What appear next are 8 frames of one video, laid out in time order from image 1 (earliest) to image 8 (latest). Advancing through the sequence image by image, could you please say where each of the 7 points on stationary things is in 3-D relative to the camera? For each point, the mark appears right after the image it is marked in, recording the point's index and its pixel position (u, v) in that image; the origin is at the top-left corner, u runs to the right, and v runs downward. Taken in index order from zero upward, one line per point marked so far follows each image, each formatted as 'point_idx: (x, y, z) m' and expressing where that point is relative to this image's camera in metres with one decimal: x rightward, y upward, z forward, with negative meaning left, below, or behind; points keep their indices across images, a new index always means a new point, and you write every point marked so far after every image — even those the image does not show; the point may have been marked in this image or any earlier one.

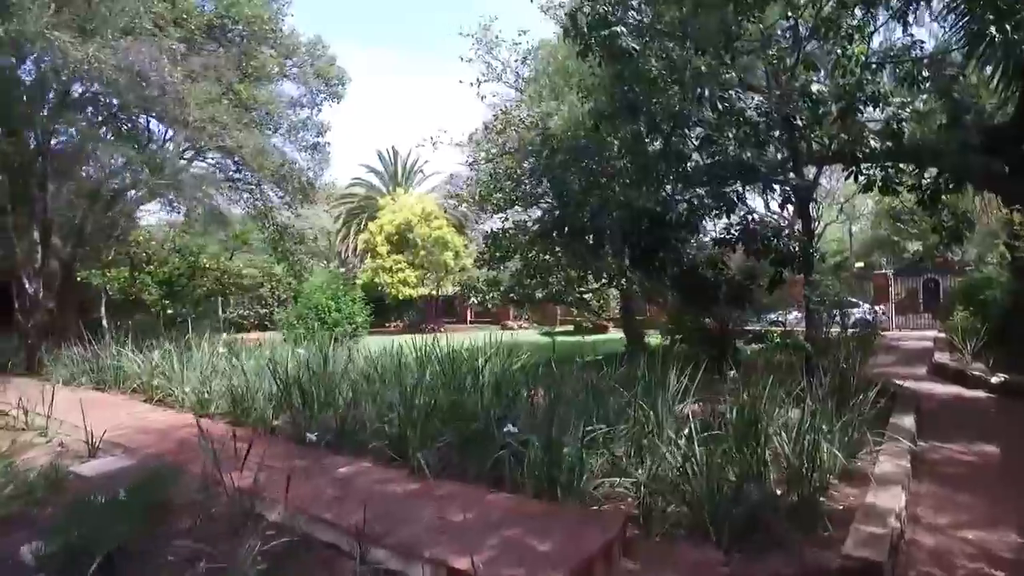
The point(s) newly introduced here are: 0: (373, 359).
0: (-1.2, -0.7, +6.0) m
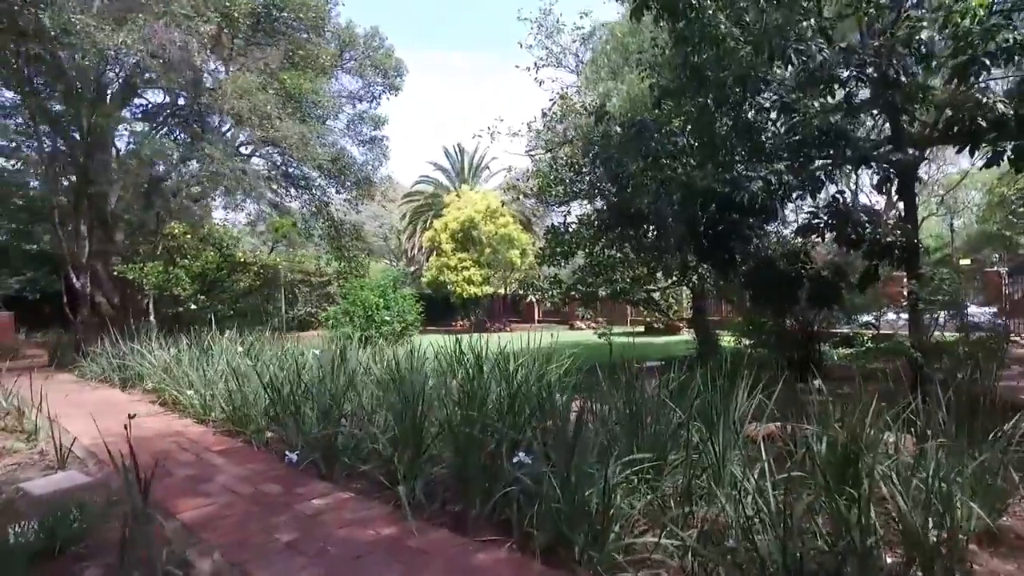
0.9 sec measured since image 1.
0: (-0.9, -0.6, +5.3) m
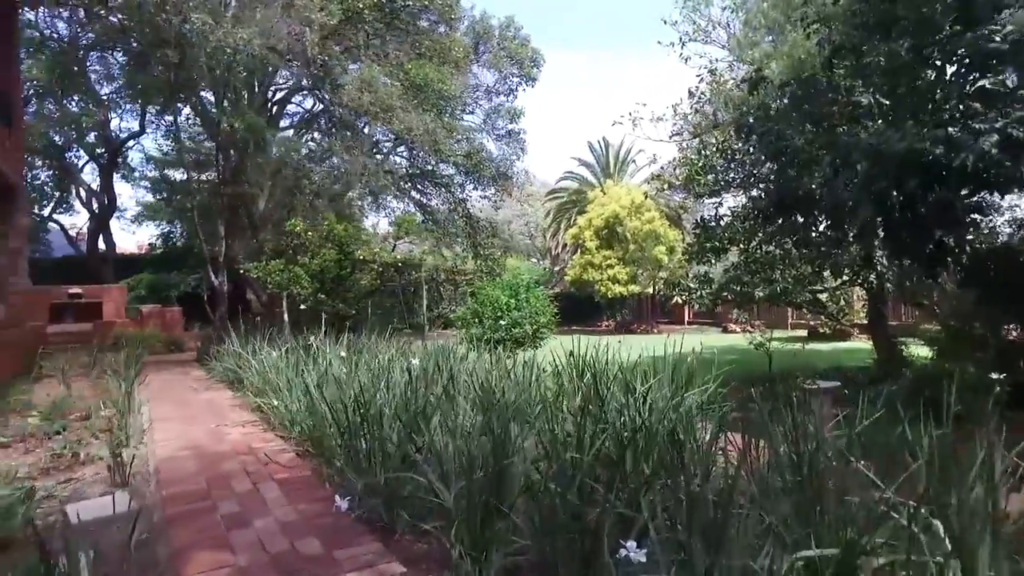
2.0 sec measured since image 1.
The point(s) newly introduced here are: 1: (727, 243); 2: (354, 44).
0: (-0.1, -0.6, +4.5) m
1: (+2.9, +0.6, +9.3) m
2: (-2.6, +3.9, +10.9) m
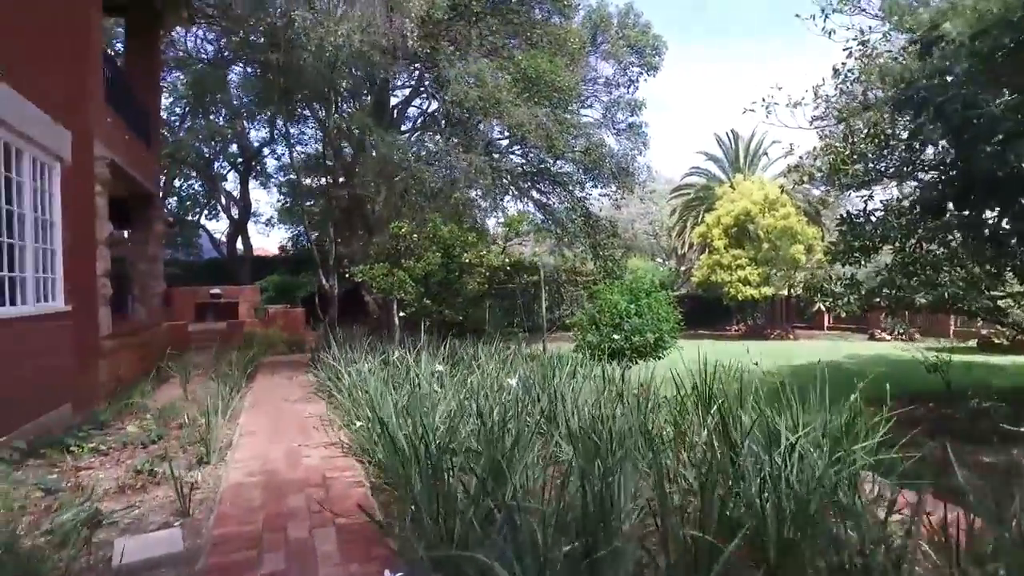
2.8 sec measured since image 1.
0: (+0.6, -0.7, +3.9) m
1: (+4.3, +0.6, +8.0) m
2: (-0.7, +3.9, +10.6) m
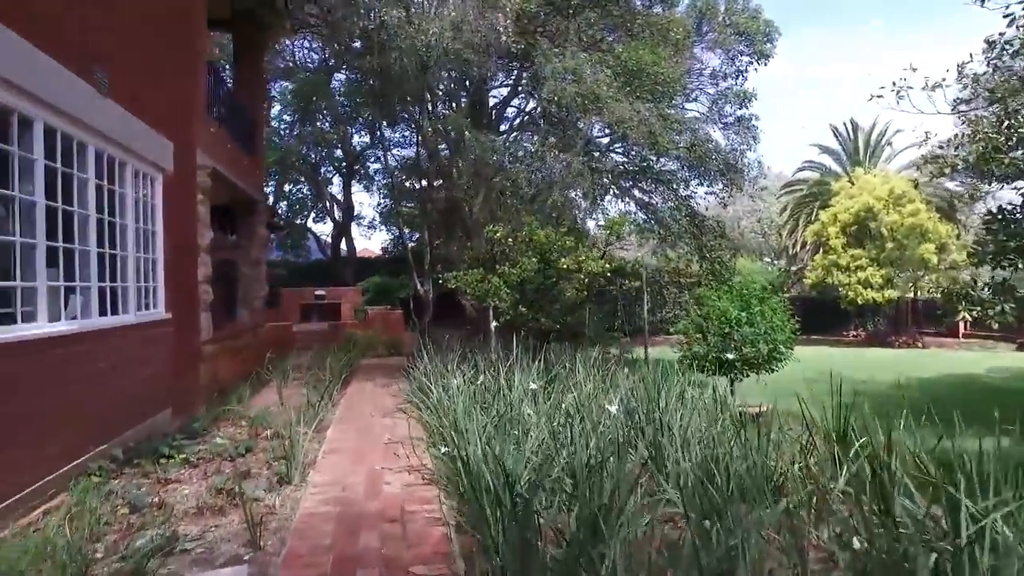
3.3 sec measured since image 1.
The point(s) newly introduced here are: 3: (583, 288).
0: (+1.0, -0.8, +3.3) m
1: (+5.4, +0.5, +6.9) m
2: (+0.7, +3.8, +10.1) m
3: (+0.8, 0.0, +7.9) m
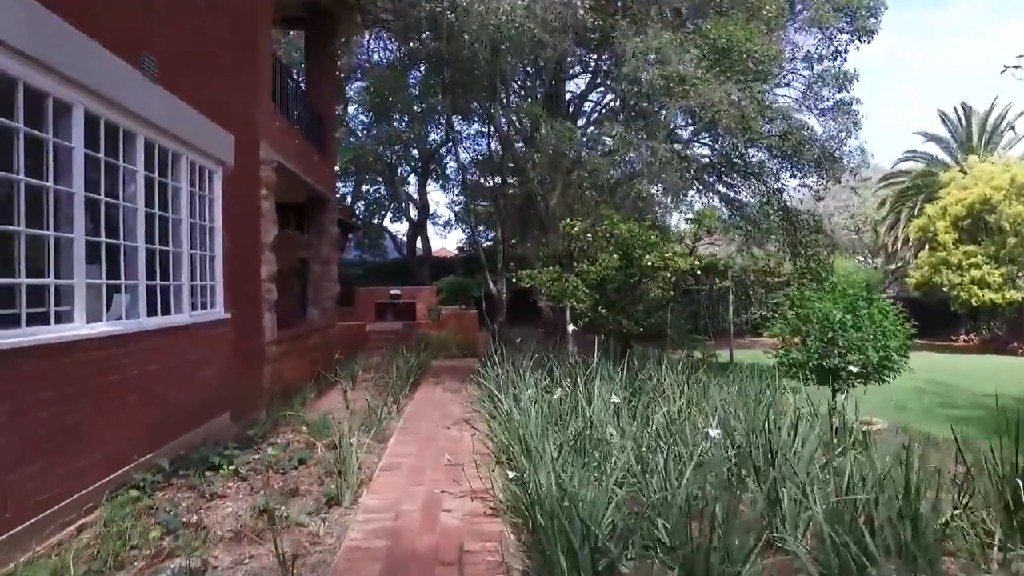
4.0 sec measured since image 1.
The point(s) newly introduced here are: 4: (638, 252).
0: (+1.4, -0.8, +2.6) m
1: (+6.1, +0.5, +5.7) m
2: (+1.8, +3.8, +9.4) m
3: (+1.7, 0.0, +7.2) m
4: (+1.3, +0.4, +7.2) m
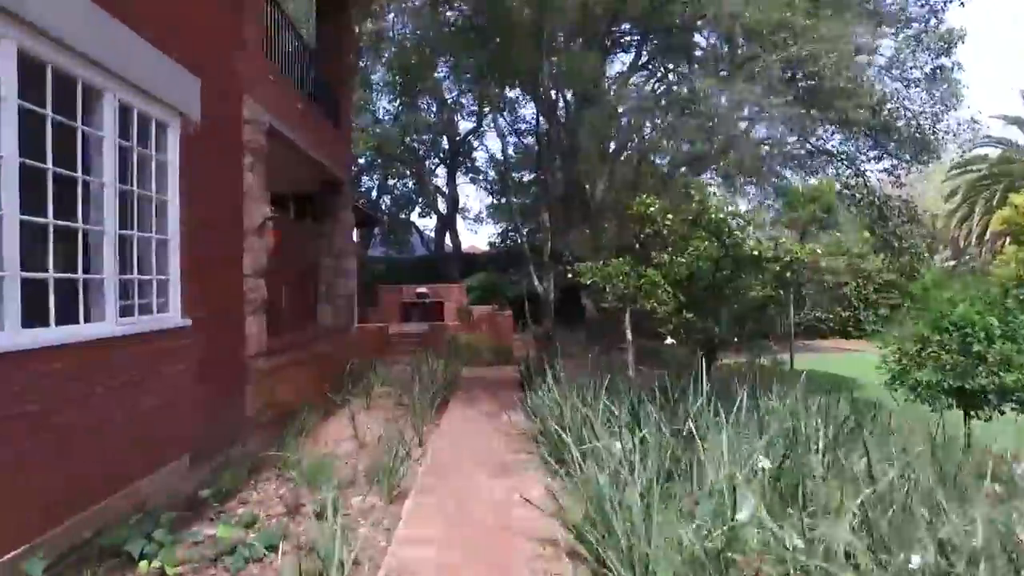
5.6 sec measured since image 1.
0: (+1.6, -0.8, +0.9) m
1: (+6.5, +0.5, +3.8) m
2: (+2.4, +3.8, +7.7) m
3: (+2.1, 0.0, +5.5) m
4: (+1.8, +0.4, +5.5) m
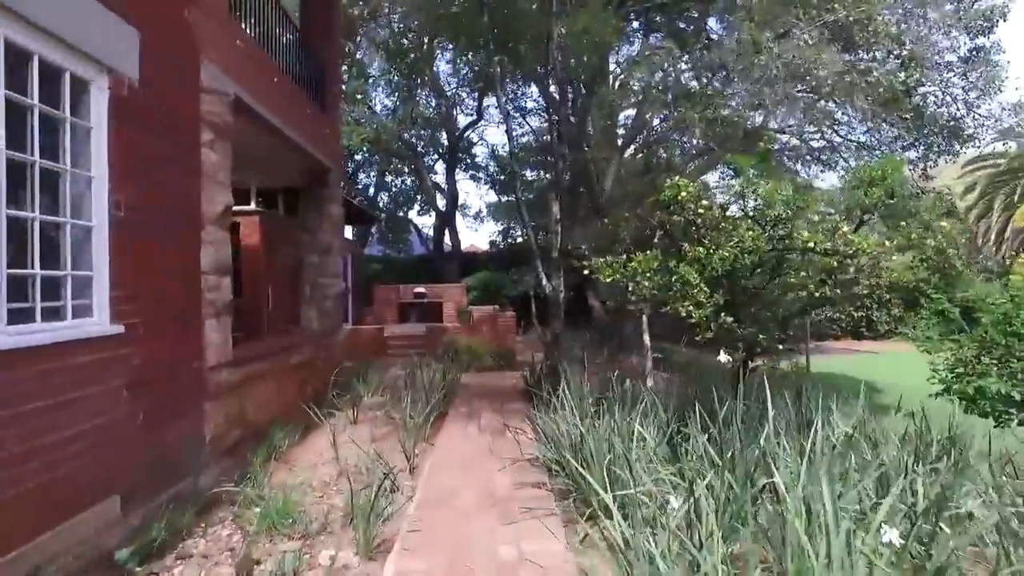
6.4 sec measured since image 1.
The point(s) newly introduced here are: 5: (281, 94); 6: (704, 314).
0: (+1.7, -0.7, +0.1) m
1: (+6.5, +0.5, +3.0) m
2: (+2.4, +3.8, +6.9) m
3: (+2.2, +0.1, +4.7) m
4: (+1.8, +0.4, +4.7) m
5: (-2.1, +1.7, +6.1) m
6: (+1.3, -0.1, +4.8) m
